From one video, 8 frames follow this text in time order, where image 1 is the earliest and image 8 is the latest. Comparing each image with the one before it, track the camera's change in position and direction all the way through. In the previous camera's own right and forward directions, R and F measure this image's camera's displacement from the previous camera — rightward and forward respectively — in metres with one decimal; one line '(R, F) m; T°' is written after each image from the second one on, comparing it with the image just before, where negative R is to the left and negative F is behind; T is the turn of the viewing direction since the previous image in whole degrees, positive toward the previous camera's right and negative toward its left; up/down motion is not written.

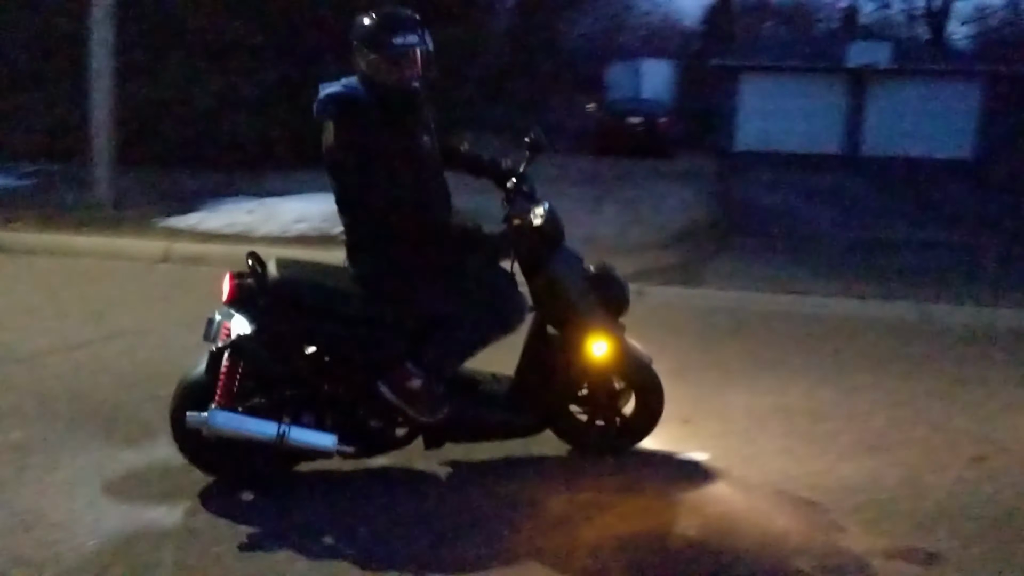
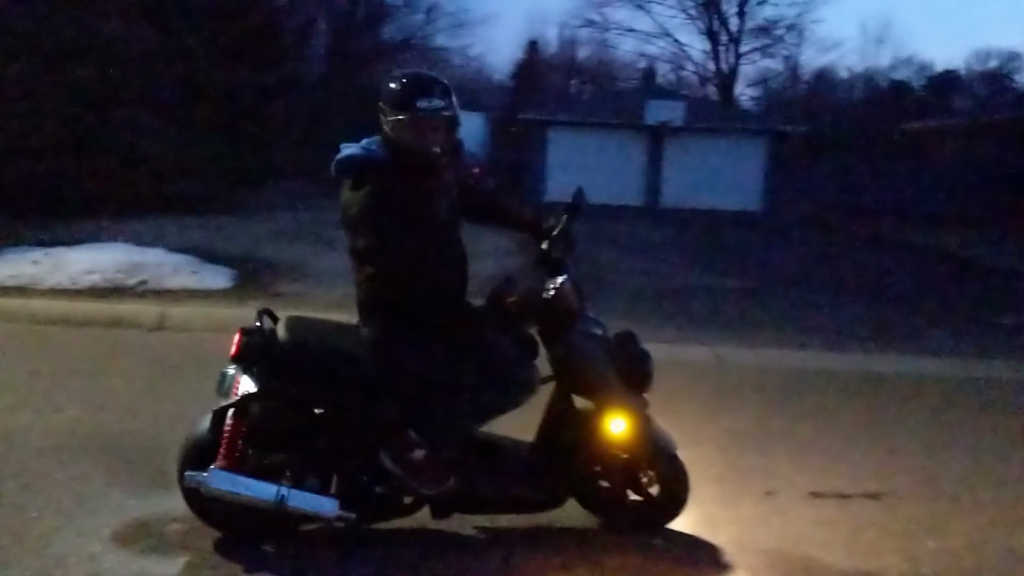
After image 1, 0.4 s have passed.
(+0.1, +1.1) m; -5°
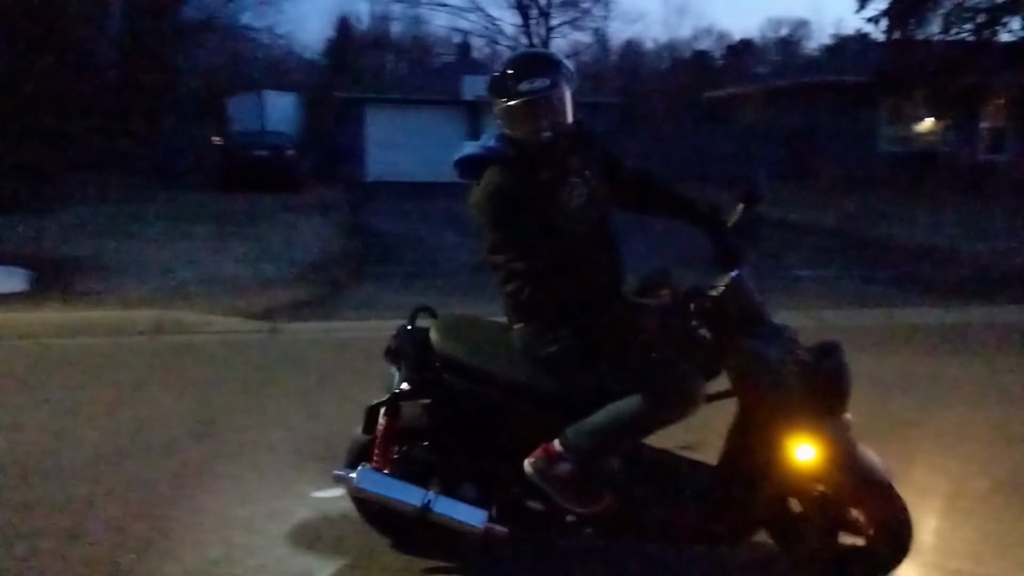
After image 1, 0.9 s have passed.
(-1.2, +0.4) m; +10°
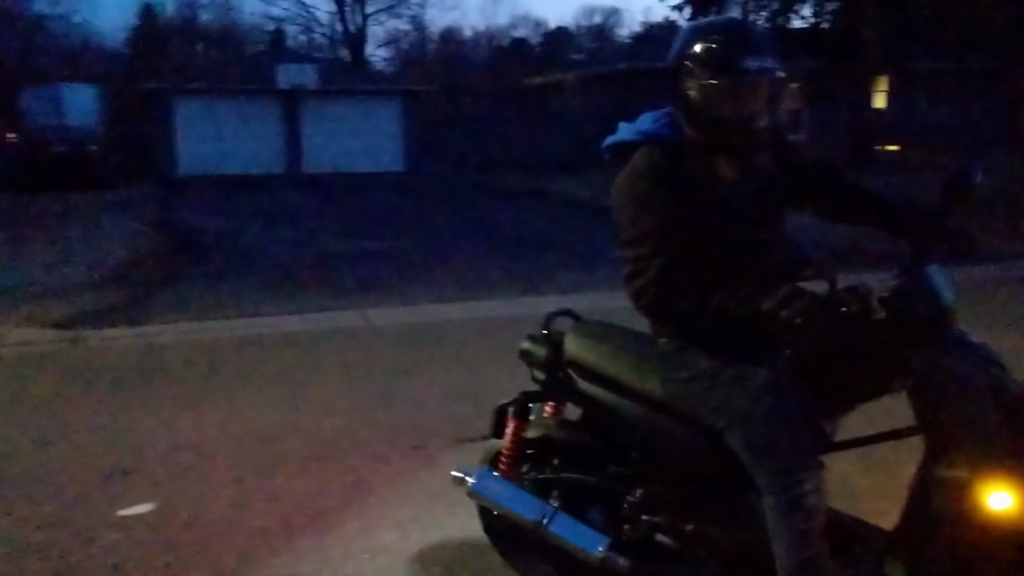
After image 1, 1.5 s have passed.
(-1.0, +0.8) m; +10°
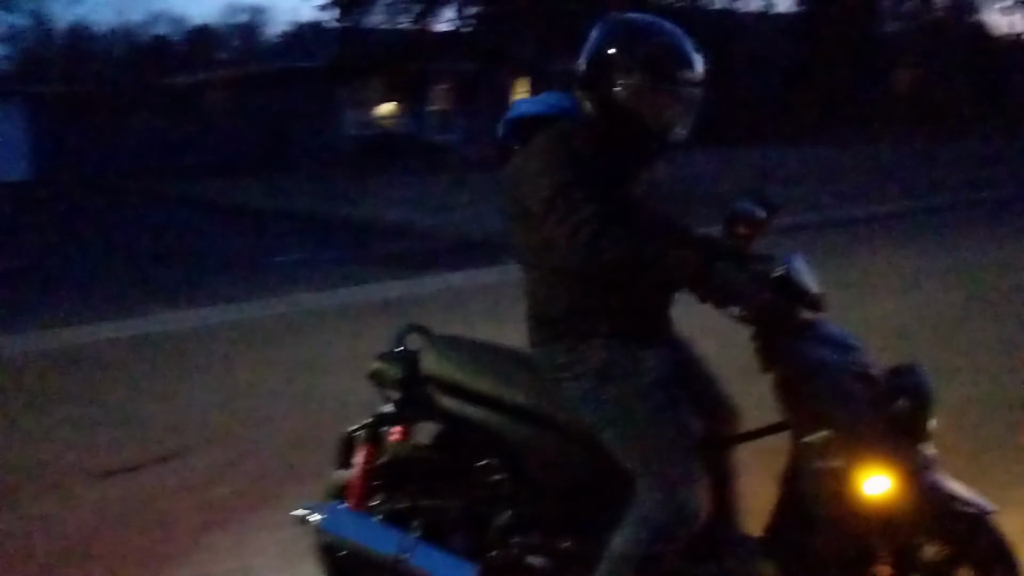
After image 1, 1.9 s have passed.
(-0.5, +0.4) m; +17°
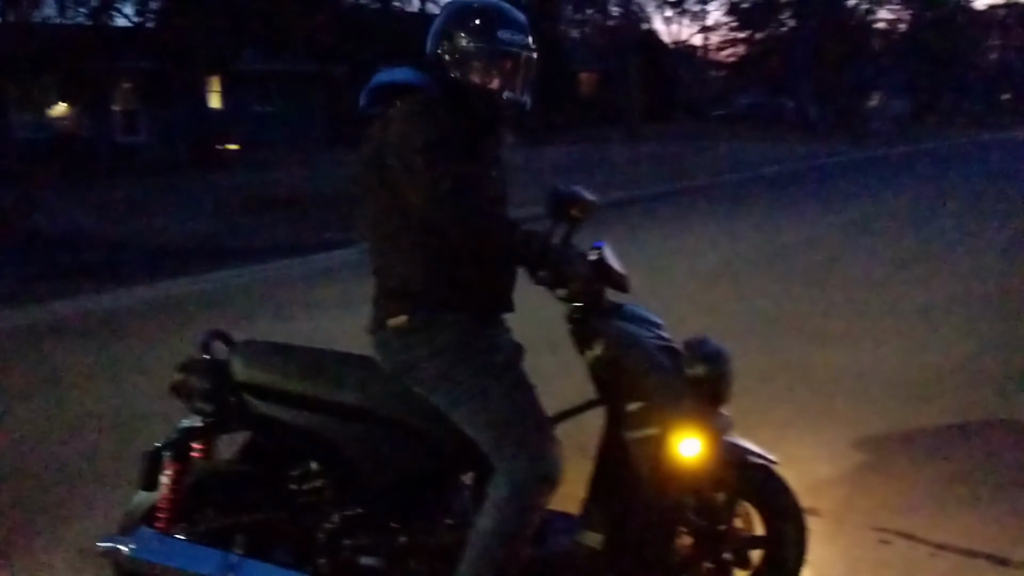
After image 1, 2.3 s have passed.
(-0.3, +0.1) m; +15°
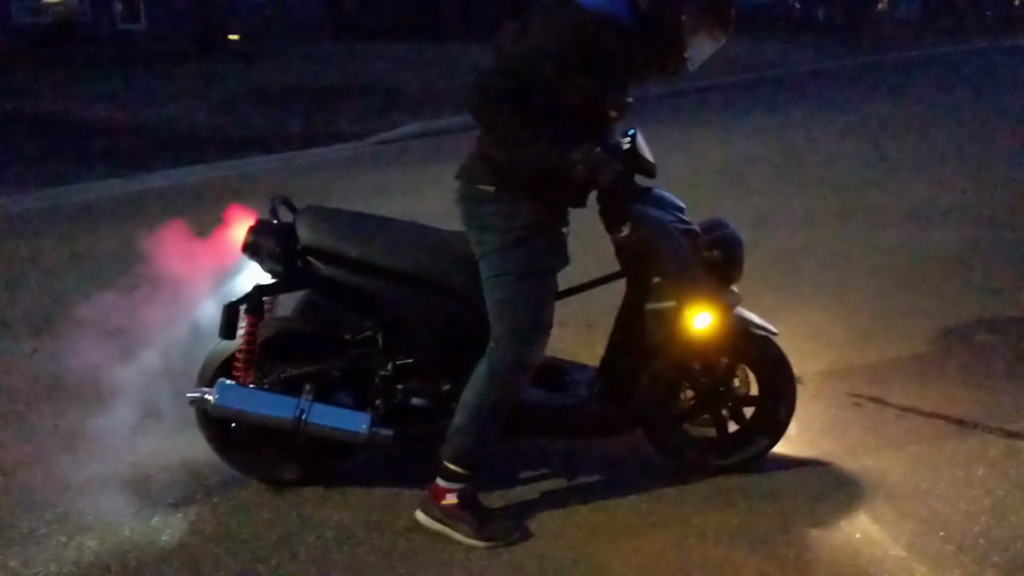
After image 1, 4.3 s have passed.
(-0.1, -0.5) m; 0°
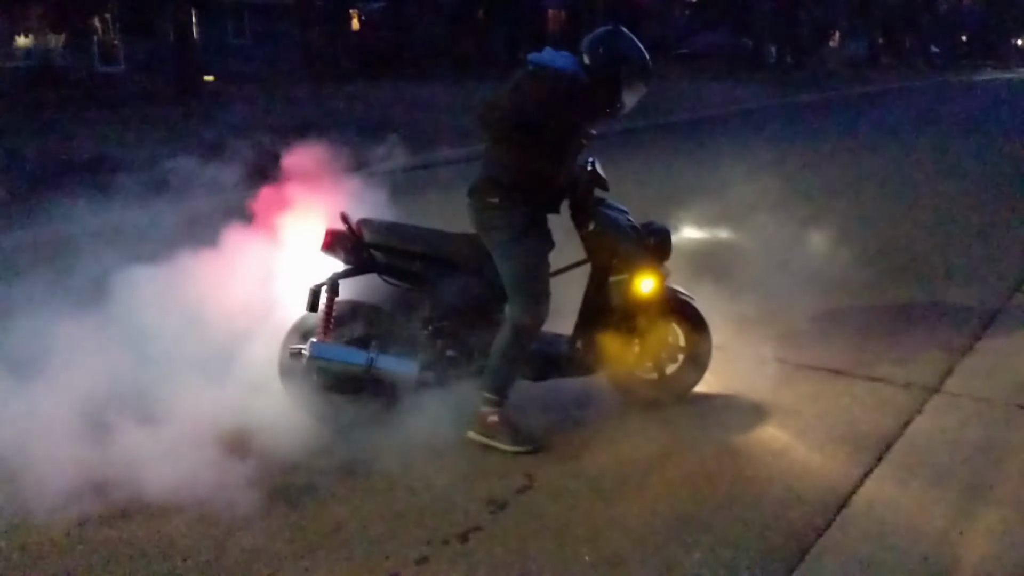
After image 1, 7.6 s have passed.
(-0.2, -1.6) m; +2°
